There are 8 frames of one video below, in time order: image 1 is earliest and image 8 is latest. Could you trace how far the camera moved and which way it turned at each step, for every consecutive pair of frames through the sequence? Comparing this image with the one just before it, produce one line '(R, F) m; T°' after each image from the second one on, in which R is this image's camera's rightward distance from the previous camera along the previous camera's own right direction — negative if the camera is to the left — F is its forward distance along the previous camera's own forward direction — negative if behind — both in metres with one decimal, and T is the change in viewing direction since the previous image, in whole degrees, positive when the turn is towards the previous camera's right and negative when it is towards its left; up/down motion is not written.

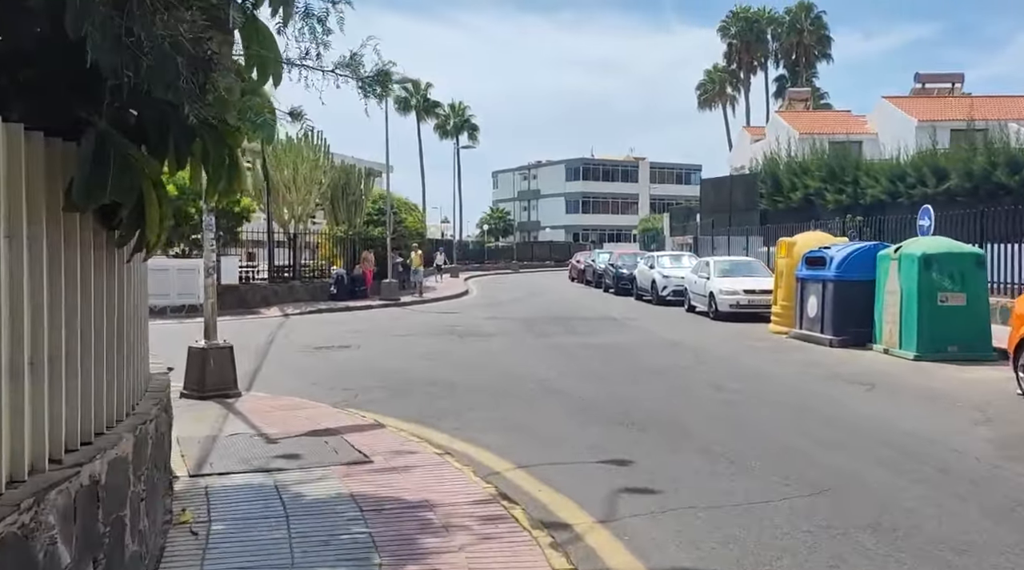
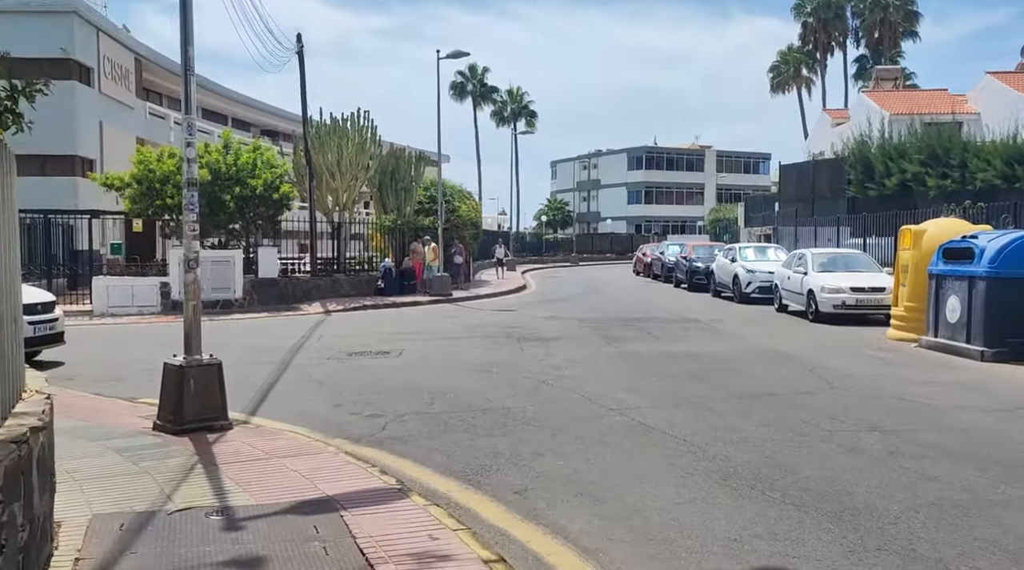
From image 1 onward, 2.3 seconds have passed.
(-0.2, +2.5) m; -4°
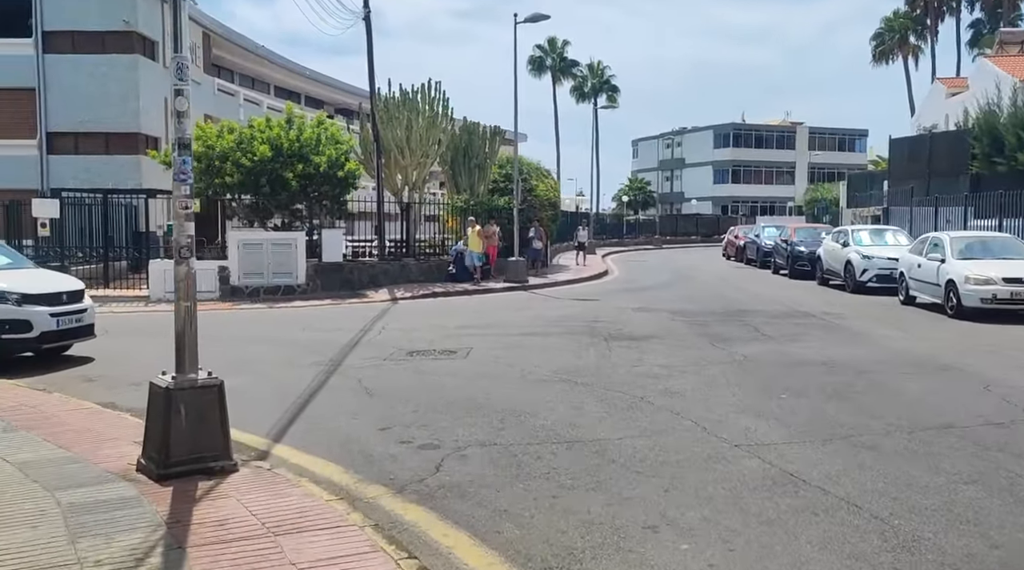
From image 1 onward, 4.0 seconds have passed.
(-0.1, +2.0) m; -5°
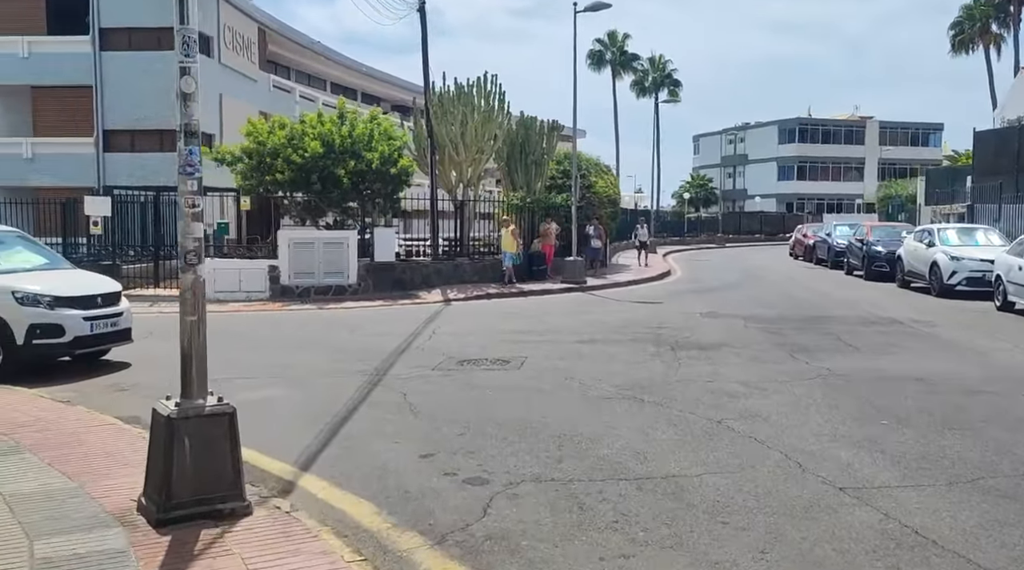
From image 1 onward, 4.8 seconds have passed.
(0.0, +0.9) m; -4°
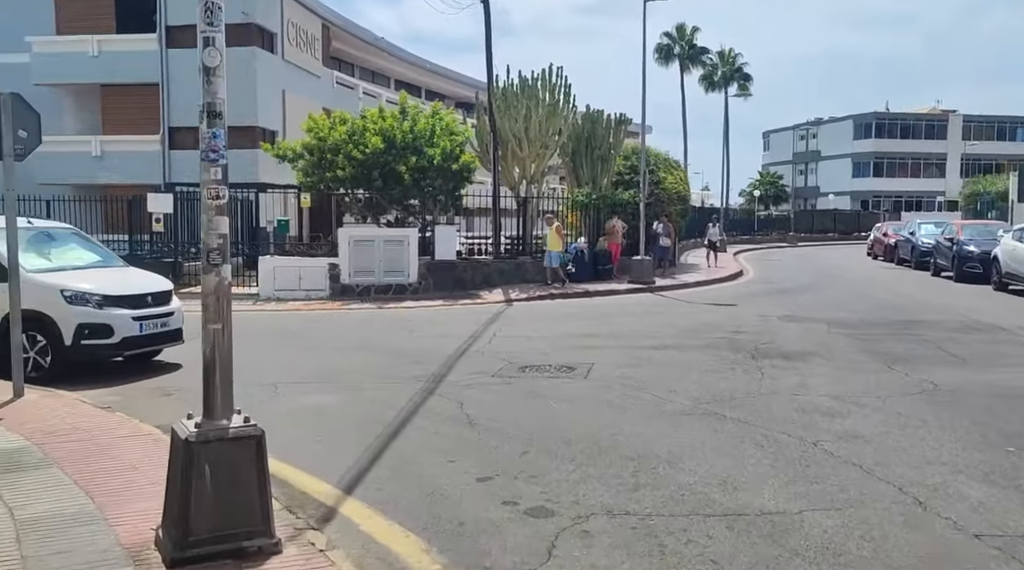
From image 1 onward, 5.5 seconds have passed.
(0.0, +0.7) m; -4°
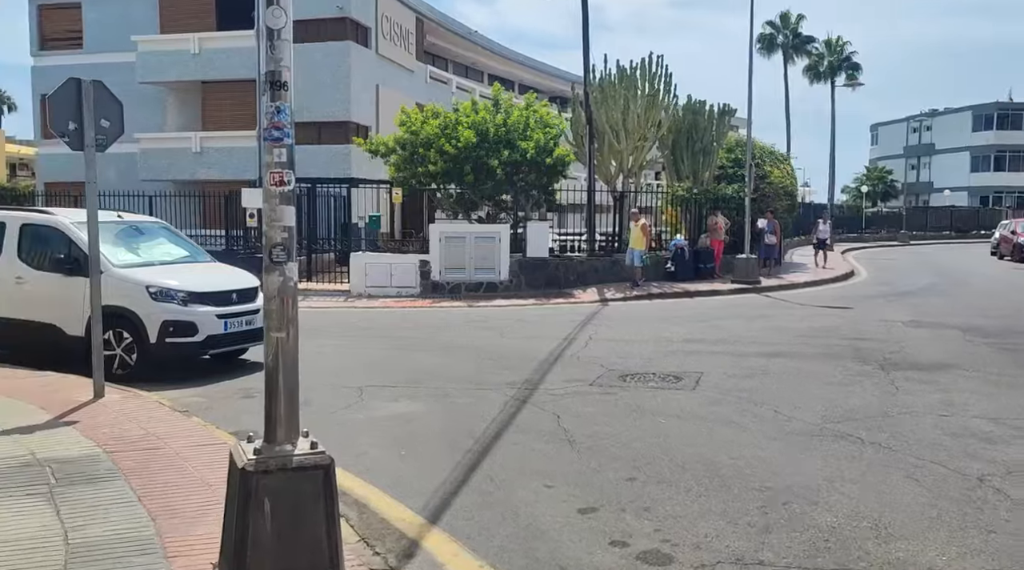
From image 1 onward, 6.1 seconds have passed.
(-0.1, +0.7) m; -6°
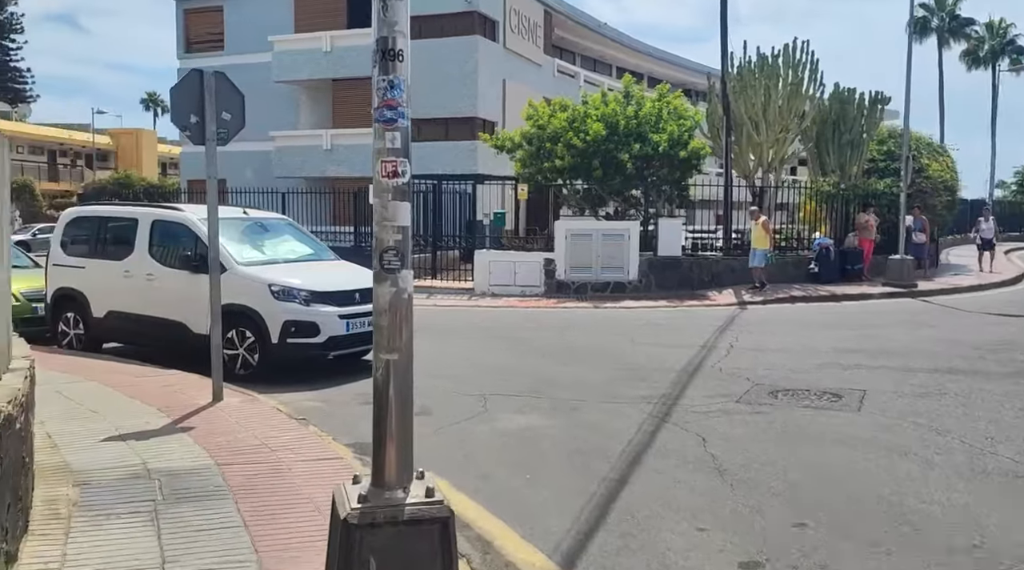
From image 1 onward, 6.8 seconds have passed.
(-0.1, +0.7) m; -8°
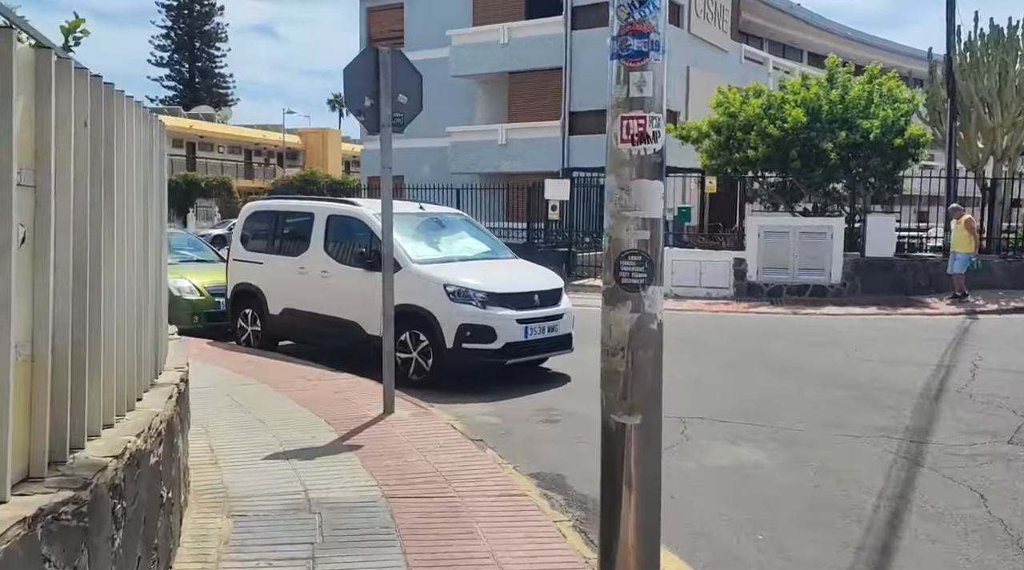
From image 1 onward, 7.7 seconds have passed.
(-0.3, +1.0) m; -11°
